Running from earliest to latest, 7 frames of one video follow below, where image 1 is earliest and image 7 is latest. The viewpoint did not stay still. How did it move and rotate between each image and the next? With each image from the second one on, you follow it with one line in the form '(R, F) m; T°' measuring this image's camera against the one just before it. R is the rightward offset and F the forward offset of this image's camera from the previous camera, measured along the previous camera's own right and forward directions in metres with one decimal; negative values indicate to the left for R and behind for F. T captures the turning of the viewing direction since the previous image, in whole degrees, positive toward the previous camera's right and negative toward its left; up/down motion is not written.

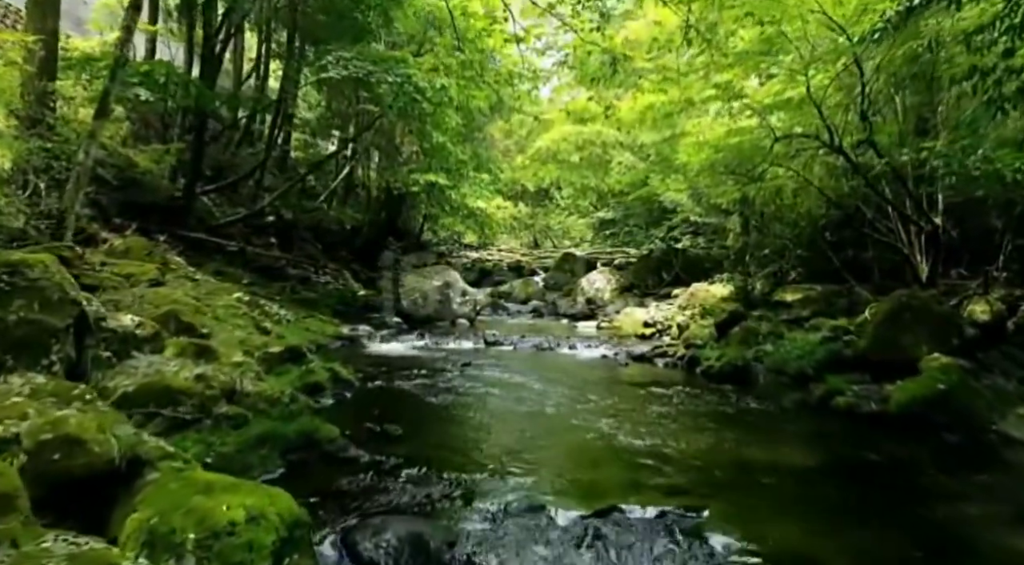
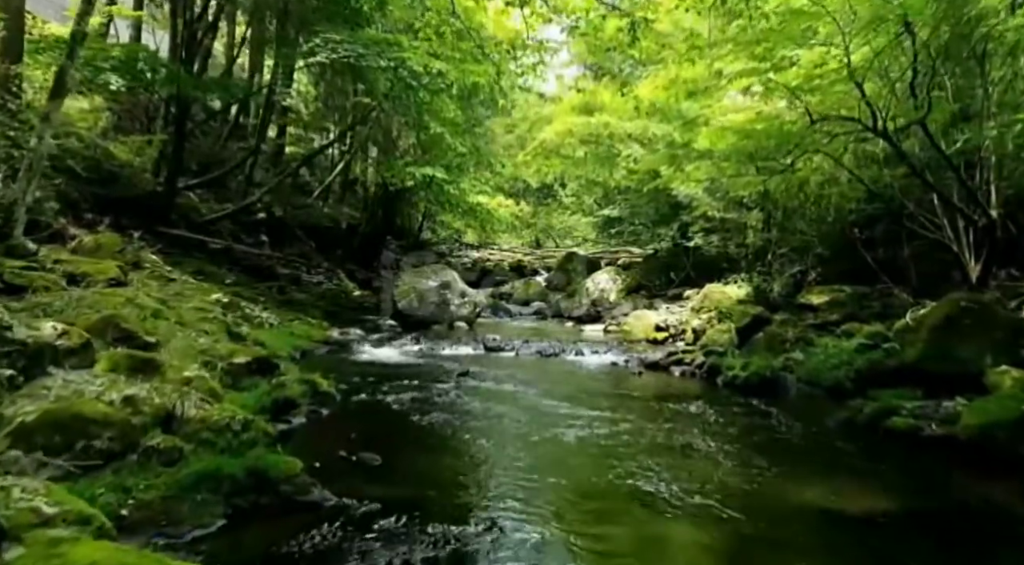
(0.0, +1.2) m; 0°
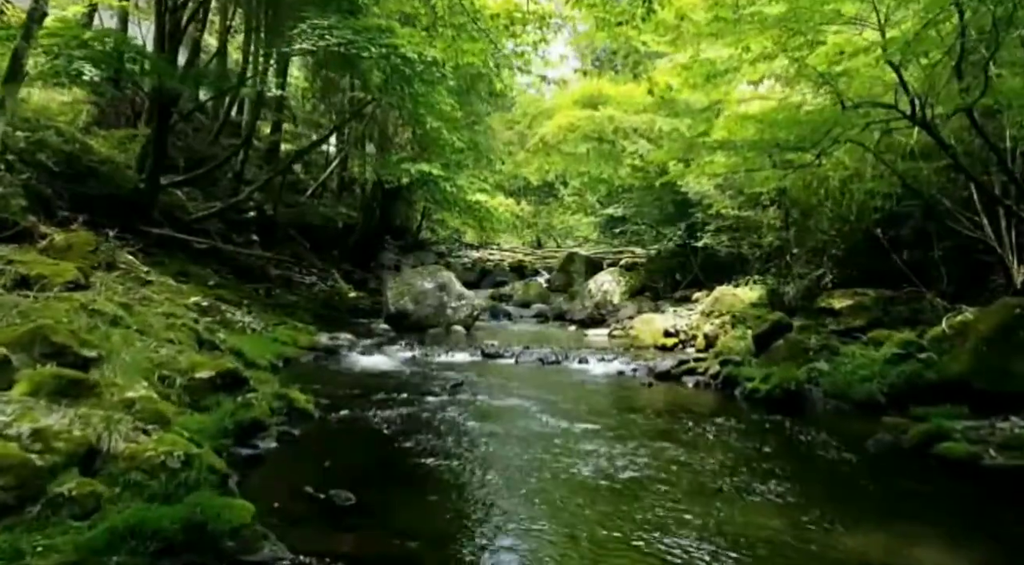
(0.0, +0.9) m; 0°
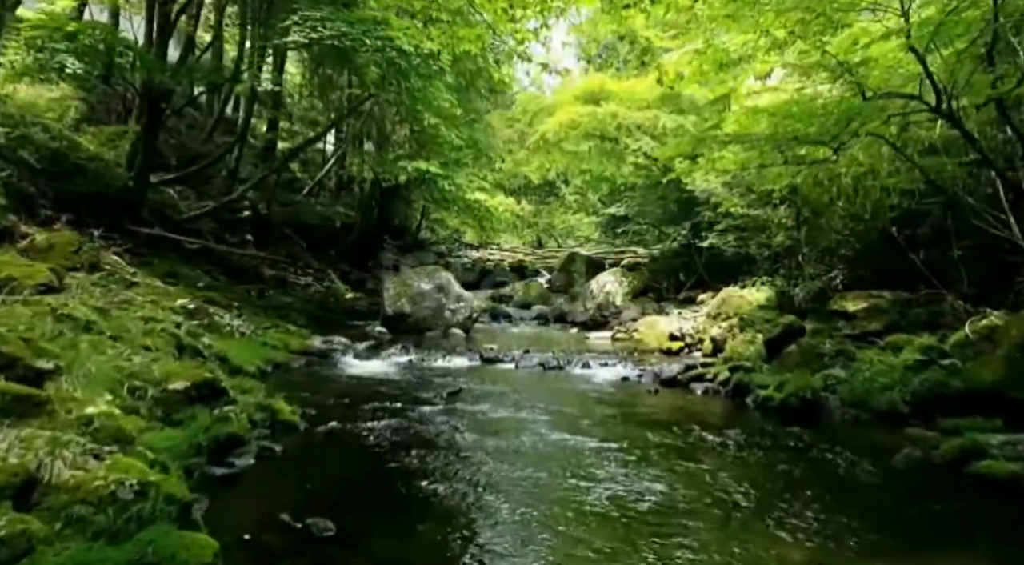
(0.0, +0.5) m; 0°
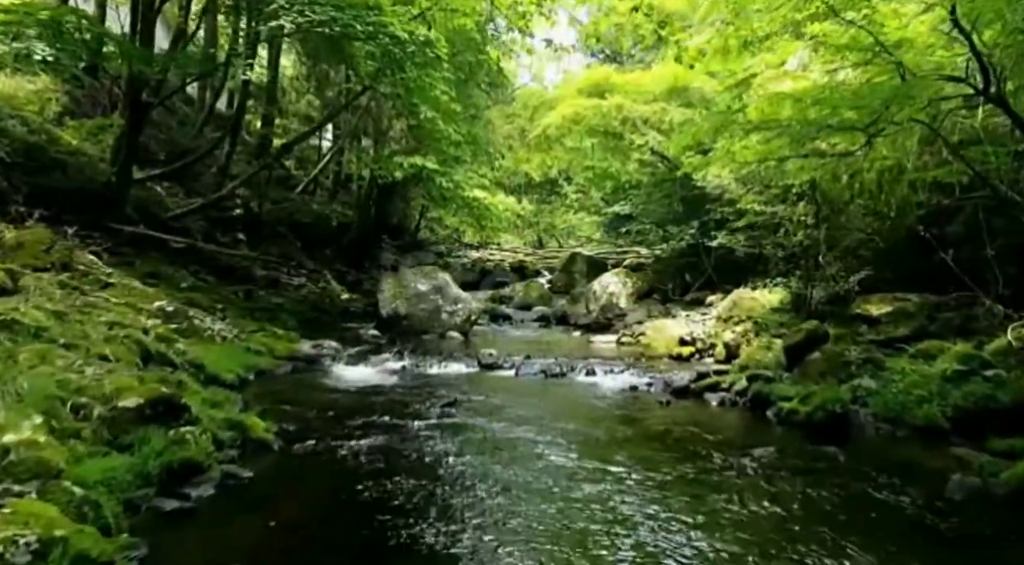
(0.0, +0.8) m; 0°
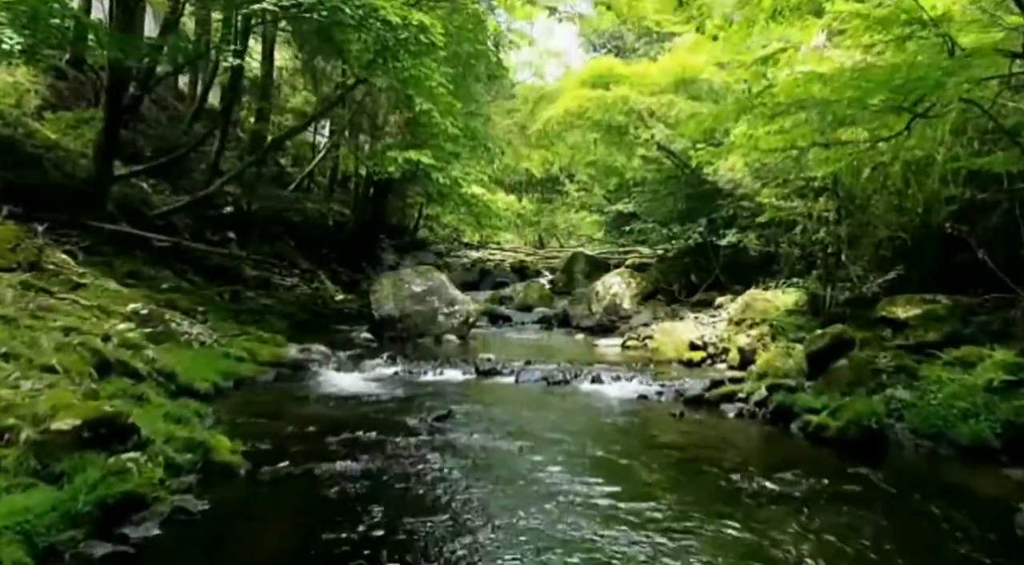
(0.0, +0.8) m; 0°
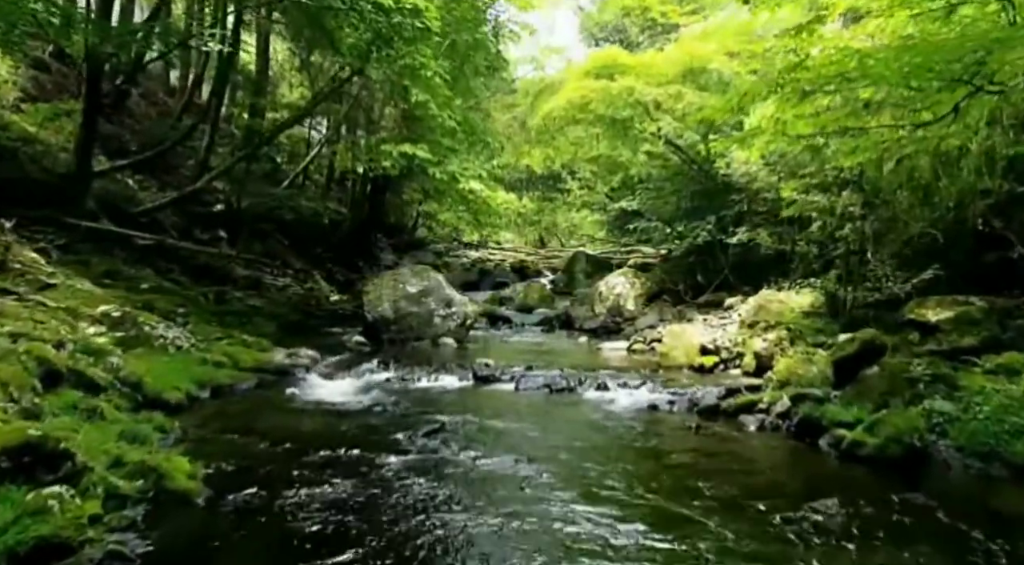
(0.0, +0.8) m; 0°
